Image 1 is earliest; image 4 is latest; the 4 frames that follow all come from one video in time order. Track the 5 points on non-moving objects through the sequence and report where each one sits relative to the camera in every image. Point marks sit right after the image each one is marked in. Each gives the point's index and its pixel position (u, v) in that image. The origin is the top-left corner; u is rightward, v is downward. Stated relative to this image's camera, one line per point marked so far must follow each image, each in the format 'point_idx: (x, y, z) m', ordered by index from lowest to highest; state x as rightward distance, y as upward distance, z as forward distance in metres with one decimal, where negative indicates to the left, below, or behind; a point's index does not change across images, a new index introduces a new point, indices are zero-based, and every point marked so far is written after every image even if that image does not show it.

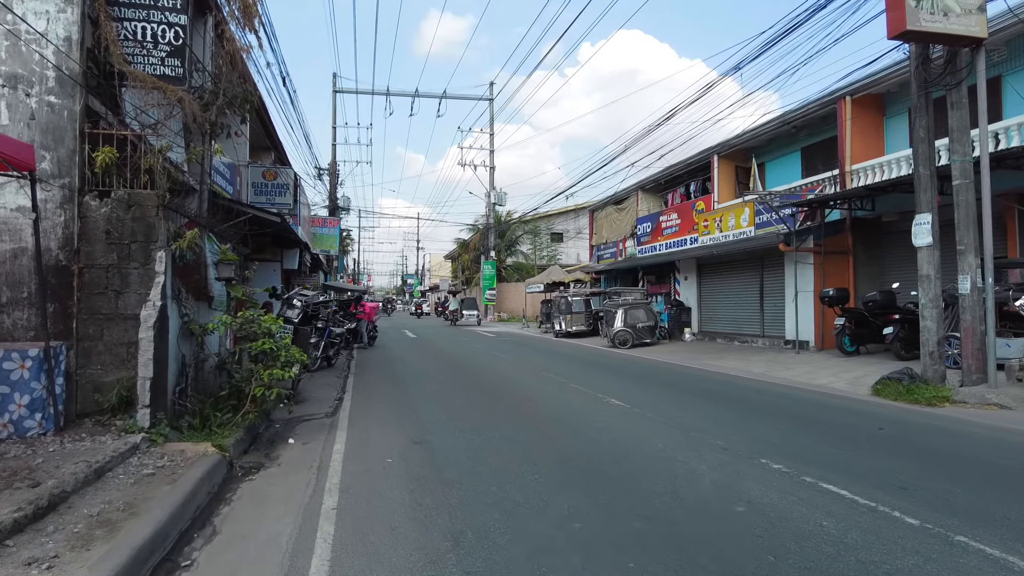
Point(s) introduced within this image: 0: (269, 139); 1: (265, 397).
0: (-6.0, +3.7, +16.7) m
1: (-2.5, -1.1, +6.8) m
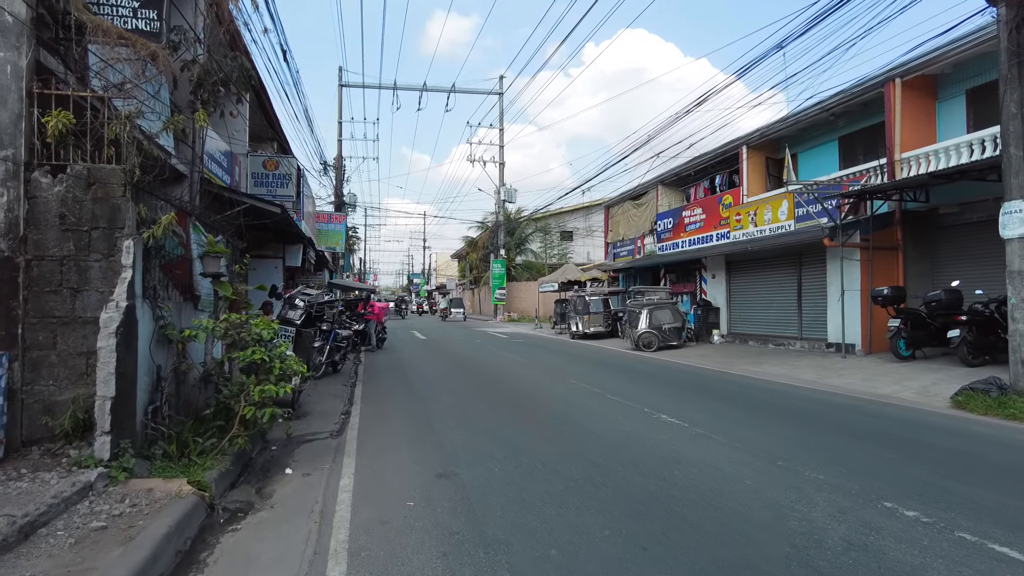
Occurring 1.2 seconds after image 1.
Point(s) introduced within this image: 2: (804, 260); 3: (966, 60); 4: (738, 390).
0: (-5.6, +3.7, +15.6) m
1: (-2.1, -1.1, +5.6) m
2: (+7.0, +0.6, +16.2) m
3: (+9.0, +4.5, +13.4) m
4: (+3.4, -1.5, +10.2) m
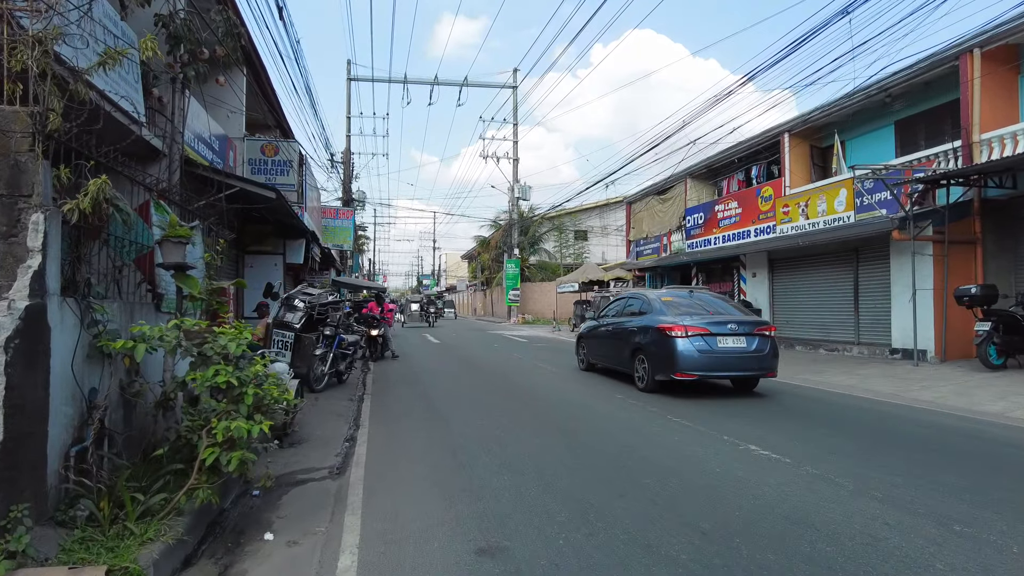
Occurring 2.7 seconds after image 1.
0: (-5.0, +3.7, +14.1) m
1: (-1.7, -1.0, +4.1) m
2: (+7.5, +0.7, +14.6) m
3: (+9.5, +4.6, +11.7) m
4: (+3.8, -1.5, +8.6) m
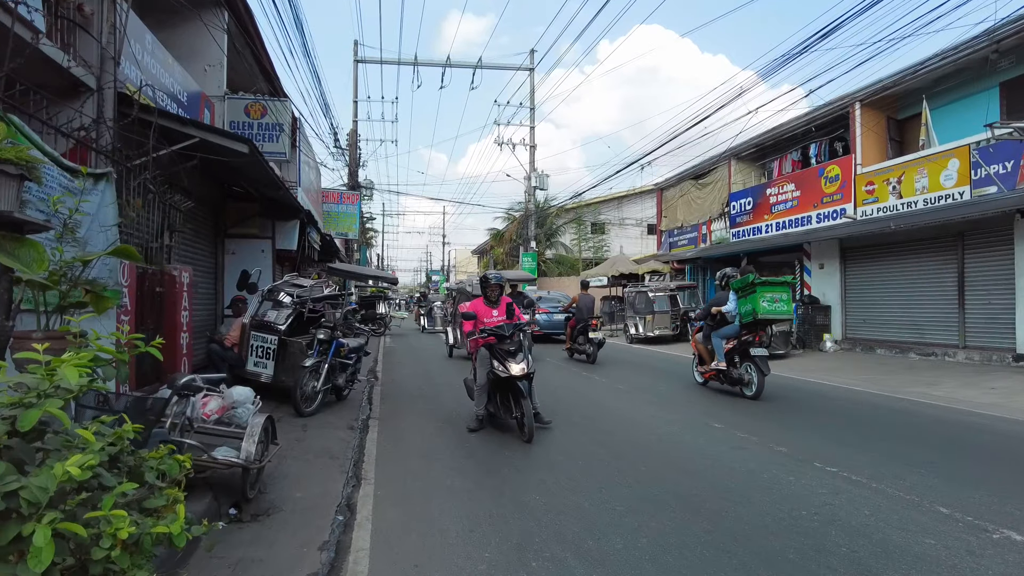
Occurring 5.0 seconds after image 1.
0: (-4.4, +3.8, +11.7) m
1: (-1.2, -1.0, +1.7) m
2: (+8.2, +0.8, +12.1) m
3: (+10.1, +4.7, +9.2) m
4: (+4.4, -1.4, +6.1) m
